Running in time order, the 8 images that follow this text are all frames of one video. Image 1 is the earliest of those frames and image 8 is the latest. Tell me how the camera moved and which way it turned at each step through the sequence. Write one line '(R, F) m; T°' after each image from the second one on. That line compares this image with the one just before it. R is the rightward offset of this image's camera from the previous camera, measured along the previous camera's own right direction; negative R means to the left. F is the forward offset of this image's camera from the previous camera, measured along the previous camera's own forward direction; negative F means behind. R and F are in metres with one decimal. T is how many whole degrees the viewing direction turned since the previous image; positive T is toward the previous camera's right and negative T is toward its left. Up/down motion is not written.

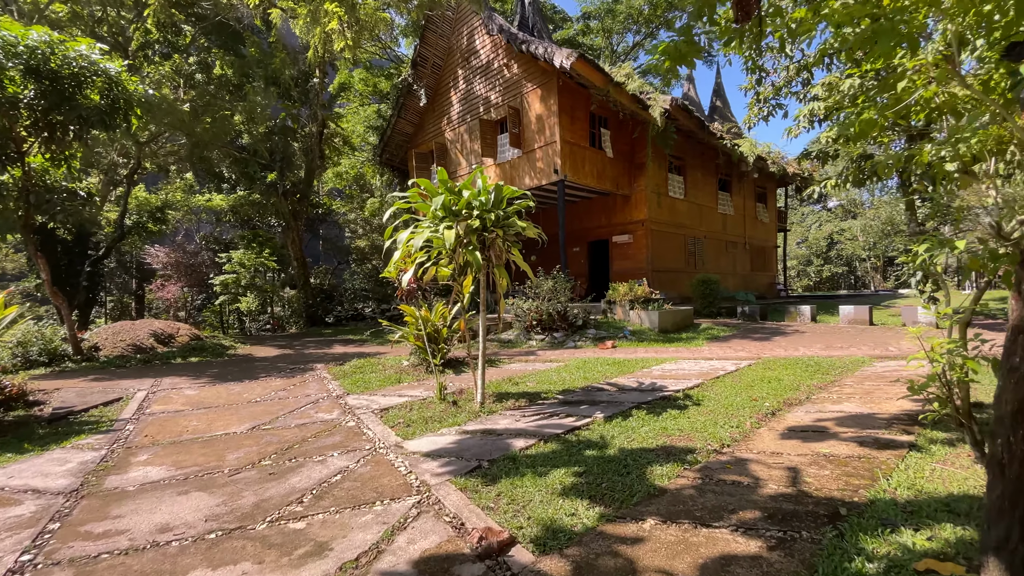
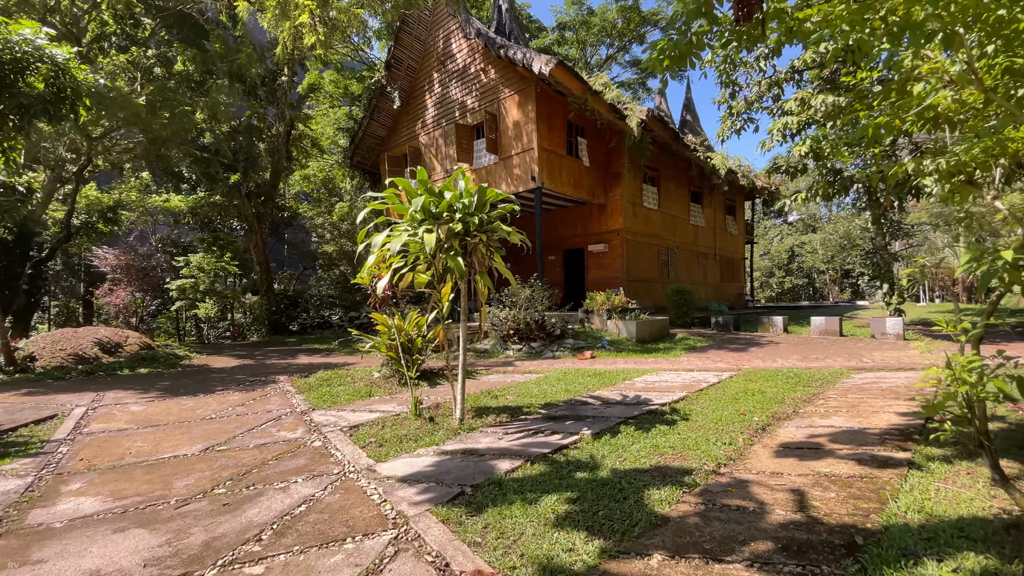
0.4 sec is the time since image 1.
(-0.1, +0.3) m; +4°
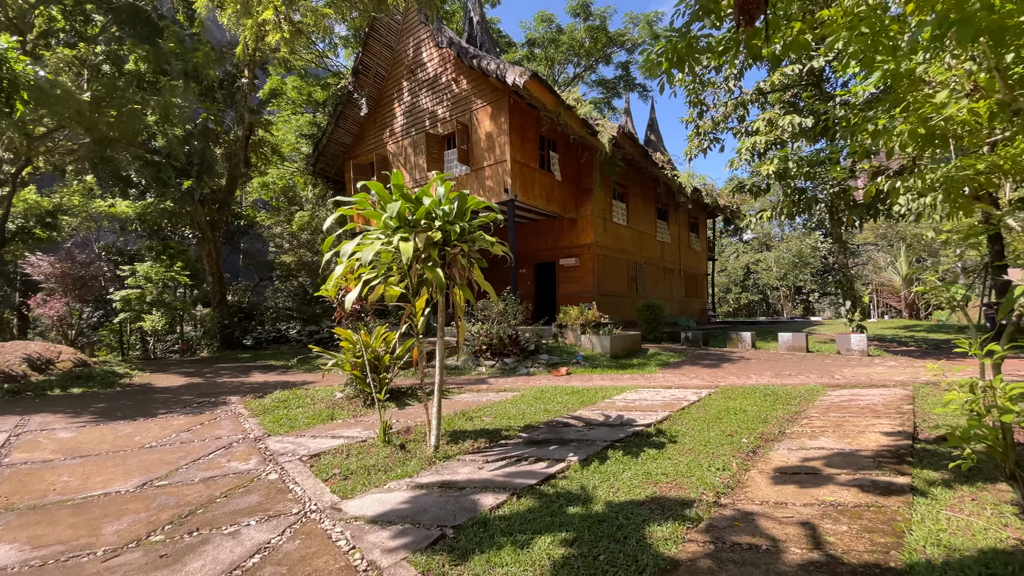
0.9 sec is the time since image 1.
(-0.1, +0.3) m; +4°
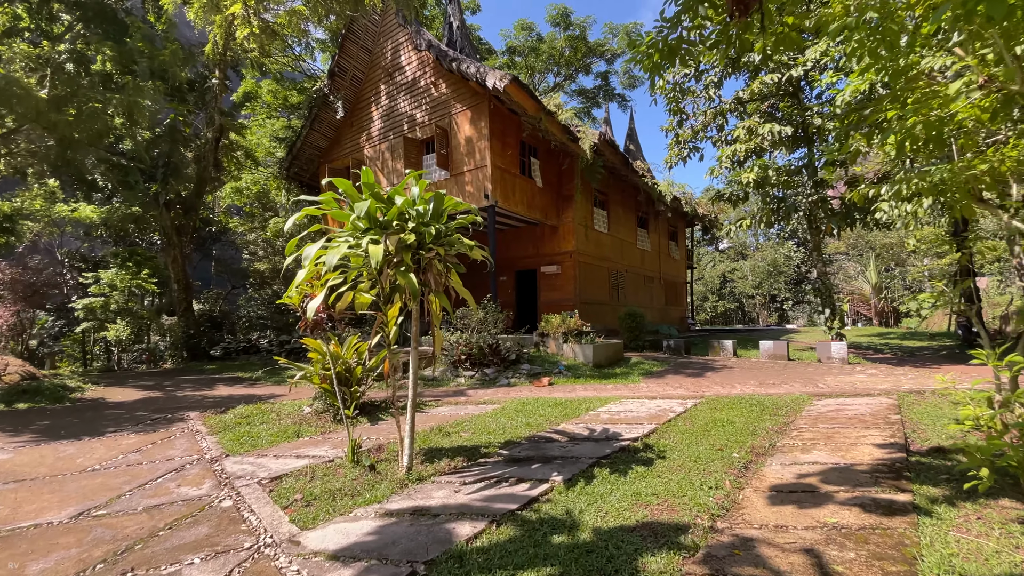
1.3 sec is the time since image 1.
(0.0, +0.3) m; +2°
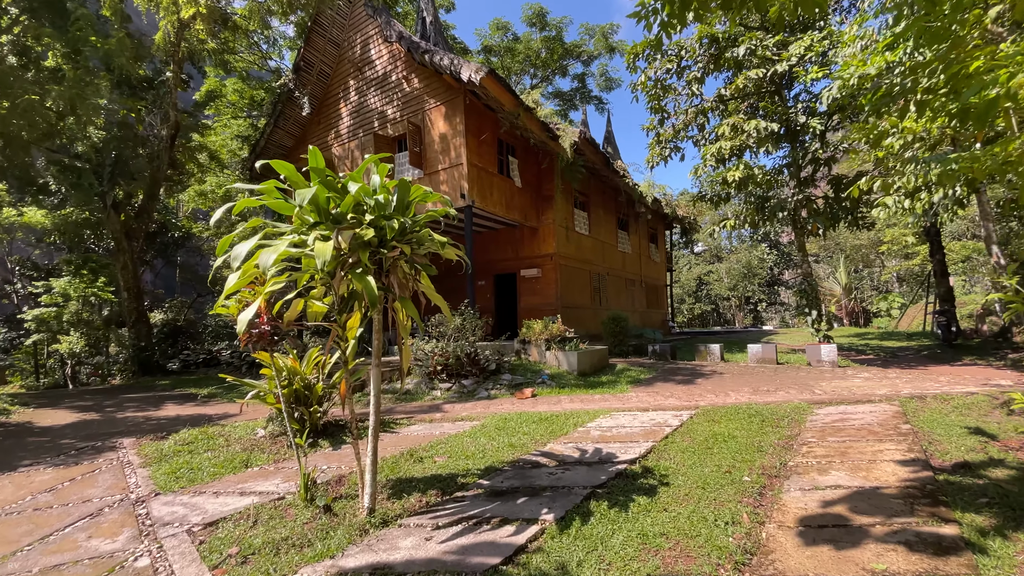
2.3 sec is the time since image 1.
(0.0, +0.5) m; +3°
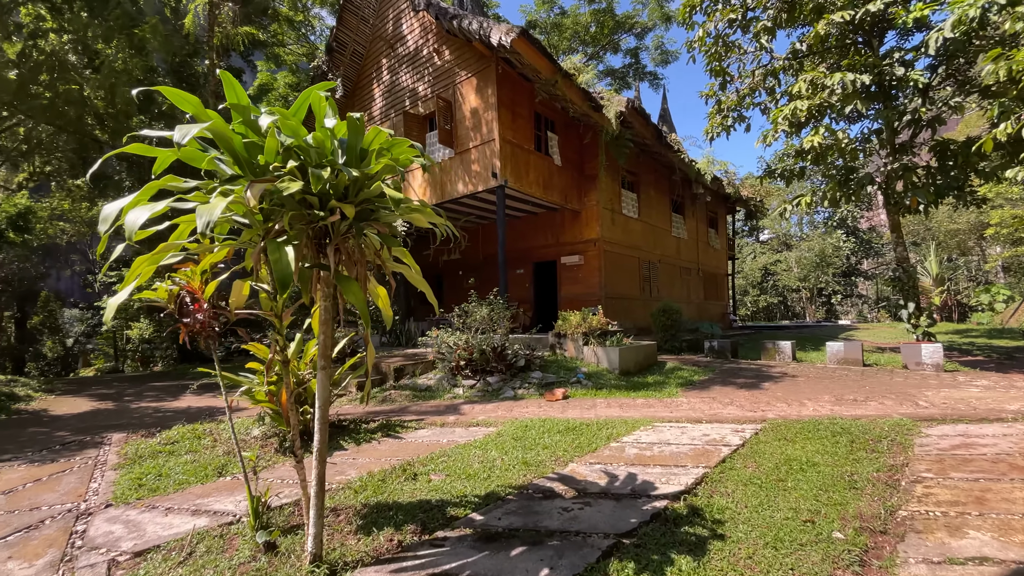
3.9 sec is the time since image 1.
(+0.3, +0.9) m; -6°
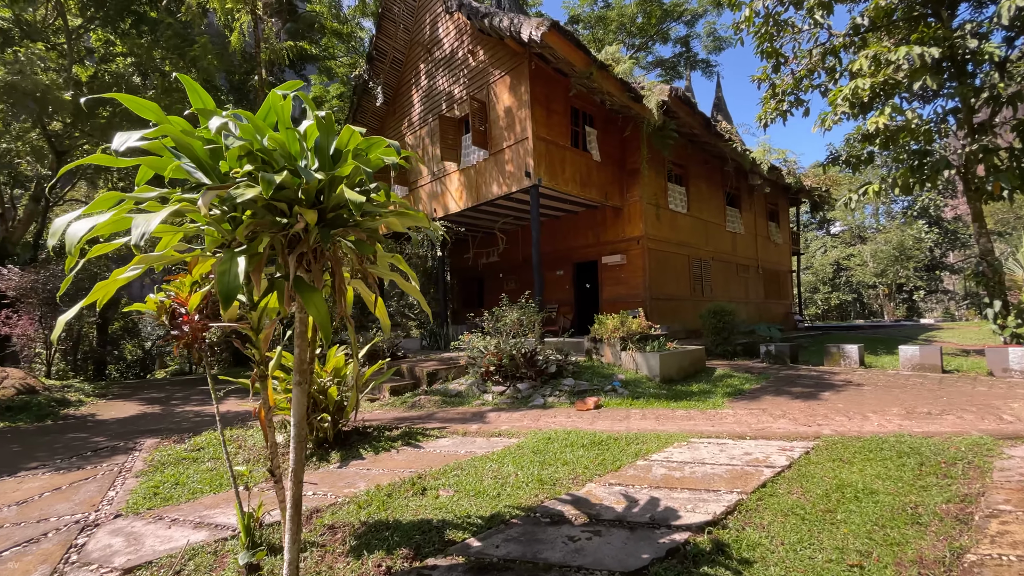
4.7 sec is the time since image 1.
(+0.3, +0.3) m; -6°
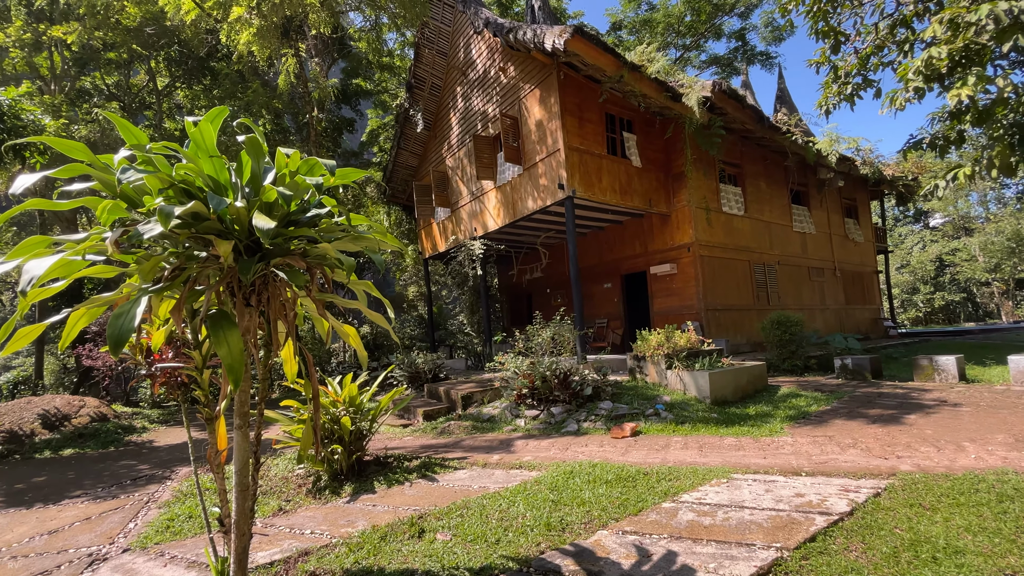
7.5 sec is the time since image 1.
(+0.5, +0.3) m; -8°
